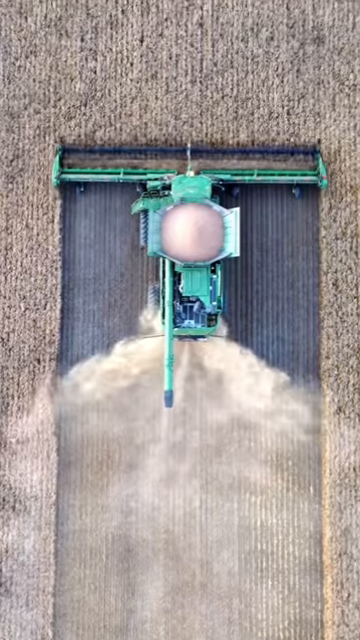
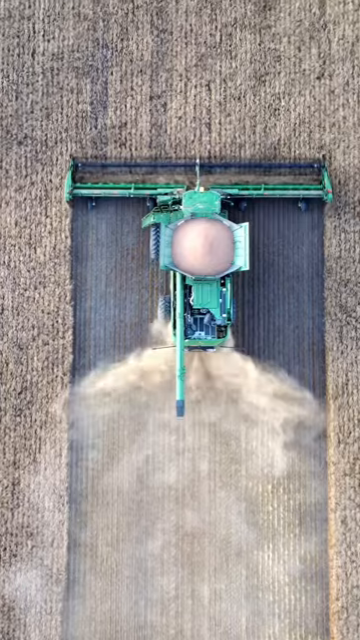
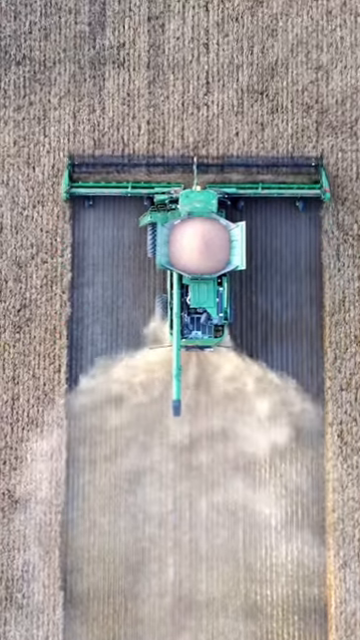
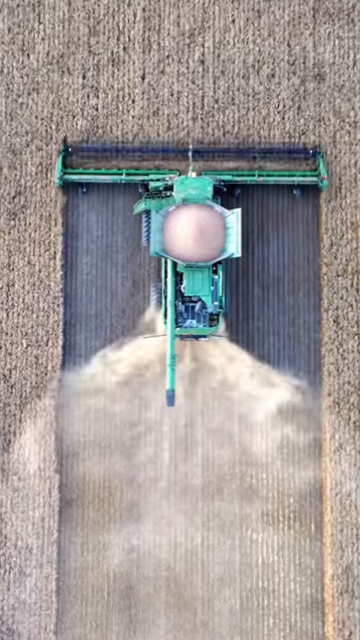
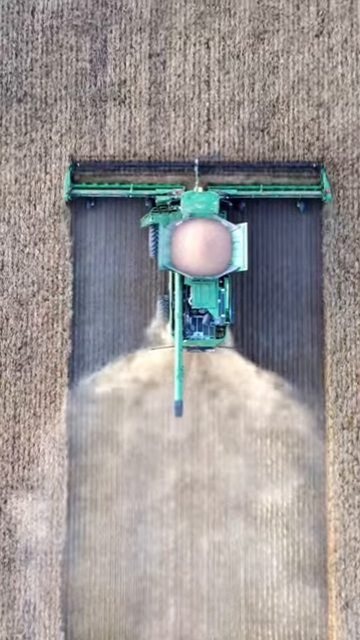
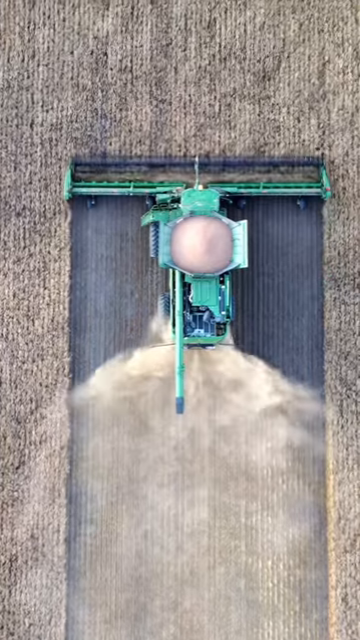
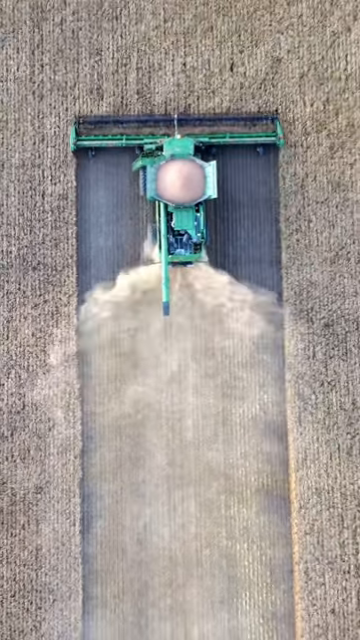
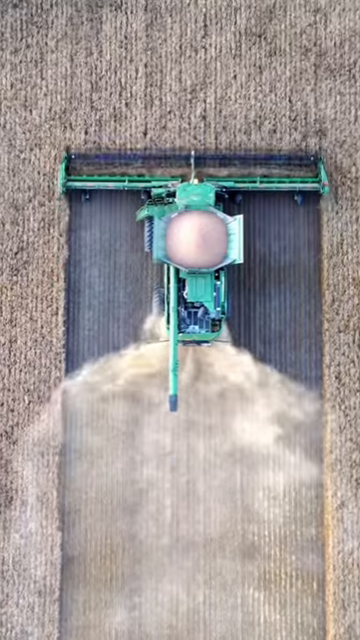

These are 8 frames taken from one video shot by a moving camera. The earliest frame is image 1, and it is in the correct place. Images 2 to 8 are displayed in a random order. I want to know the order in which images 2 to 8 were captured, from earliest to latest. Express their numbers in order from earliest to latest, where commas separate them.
4, 8, 3, 5, 2, 6, 7
